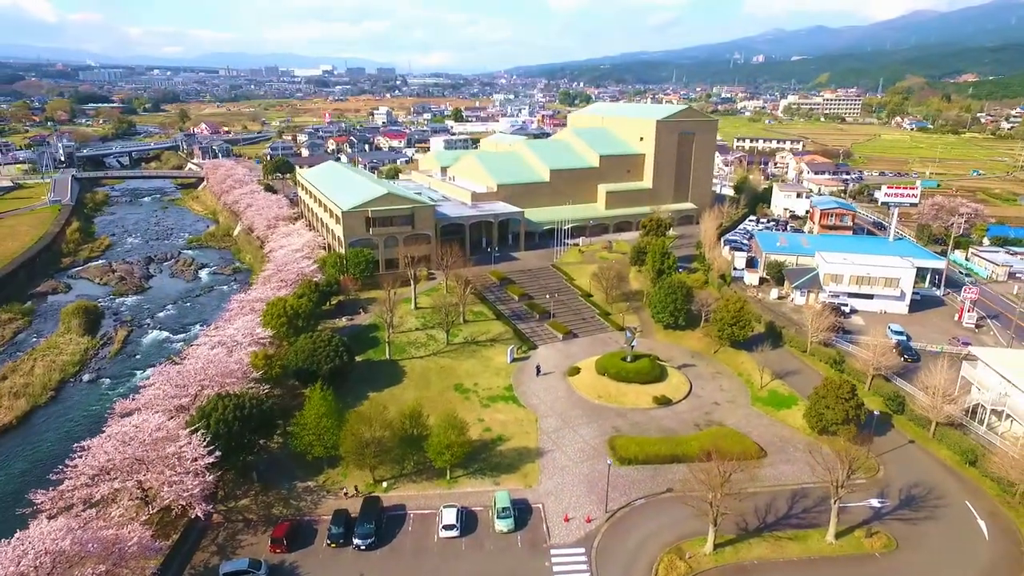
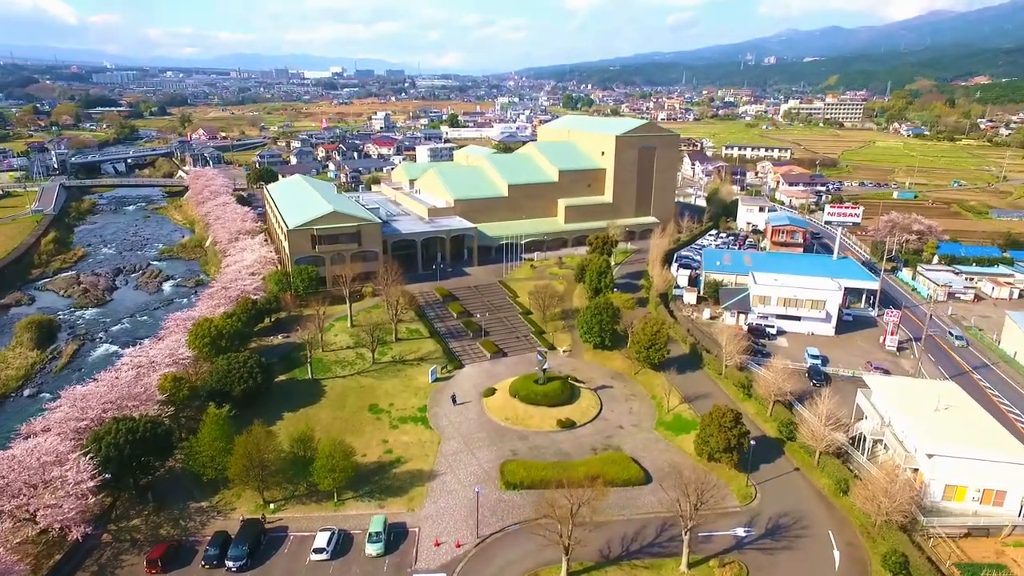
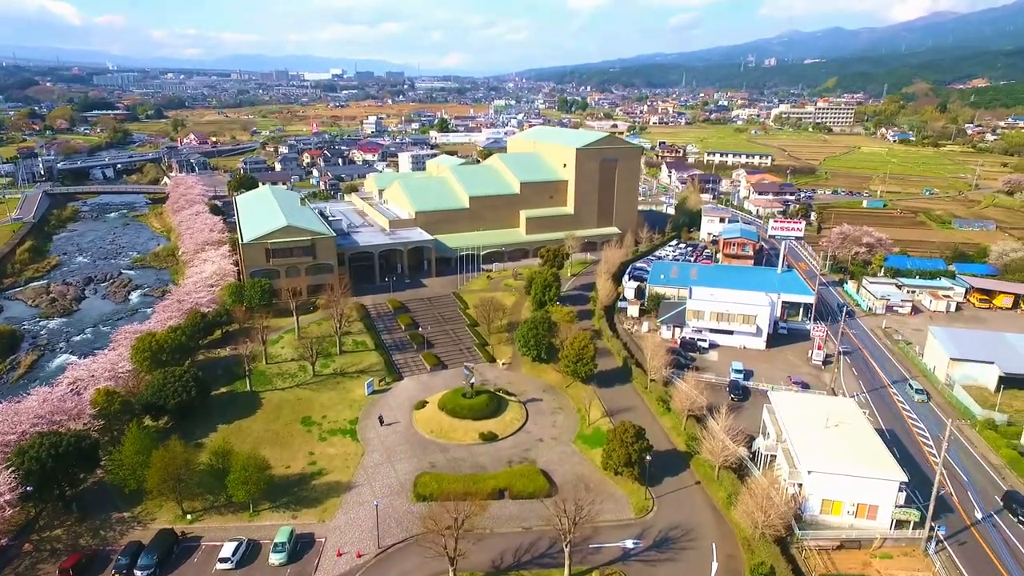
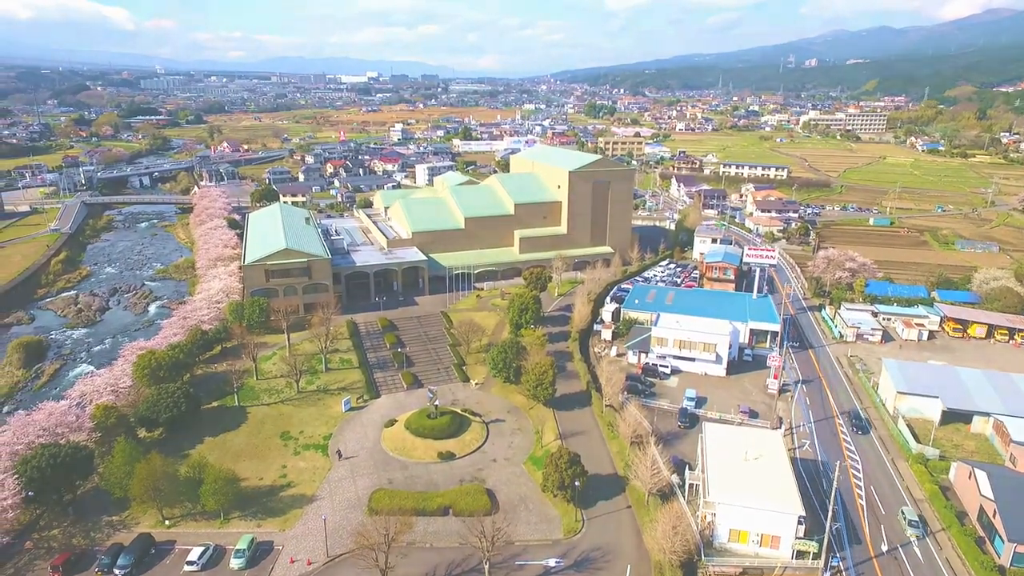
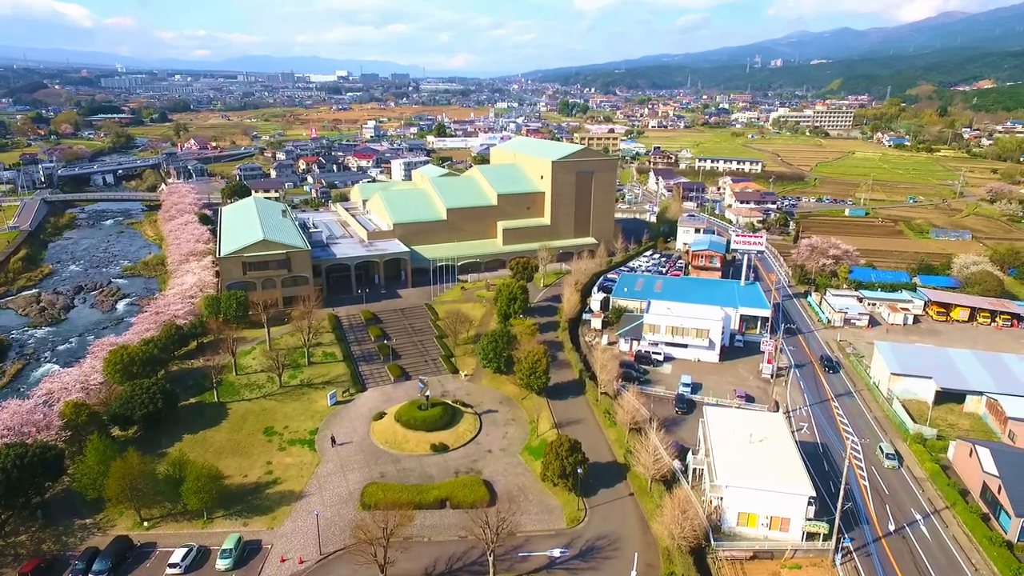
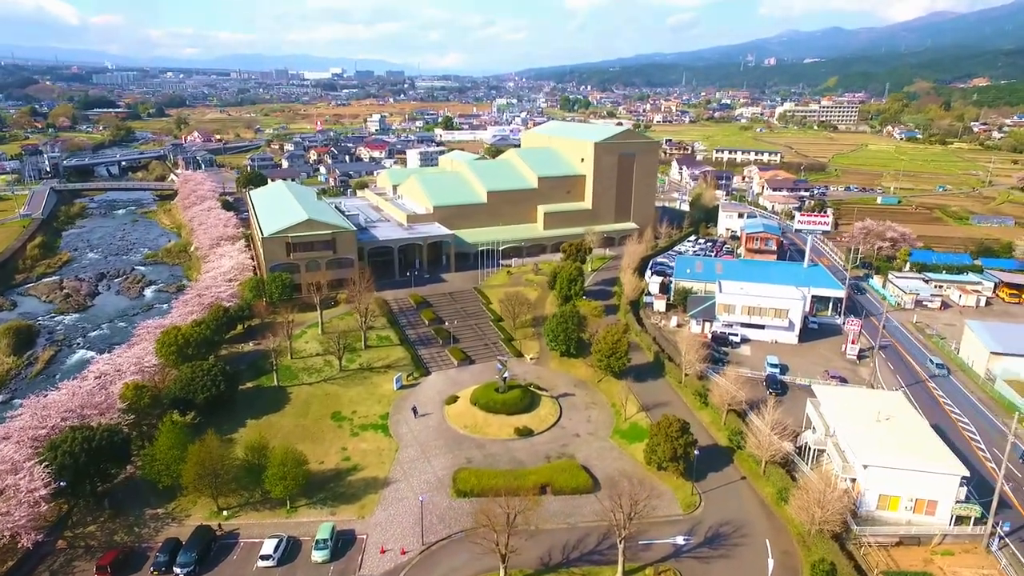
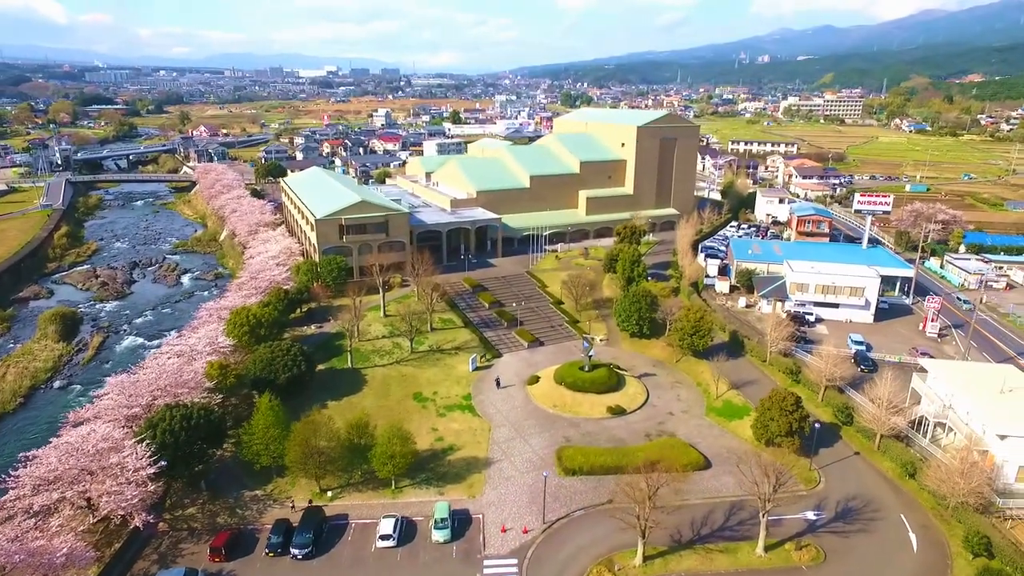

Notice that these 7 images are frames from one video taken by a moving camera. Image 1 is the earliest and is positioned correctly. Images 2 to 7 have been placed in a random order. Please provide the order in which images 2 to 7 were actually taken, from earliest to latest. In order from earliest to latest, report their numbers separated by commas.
7, 2, 6, 3, 5, 4
